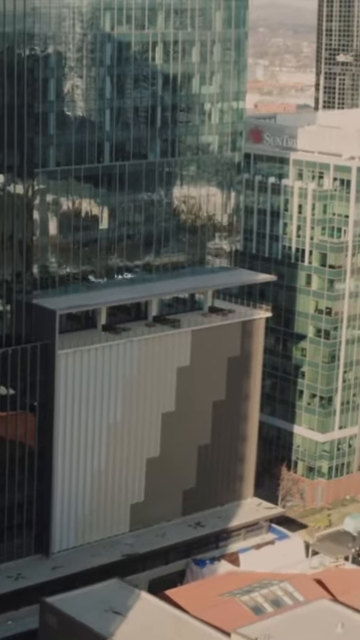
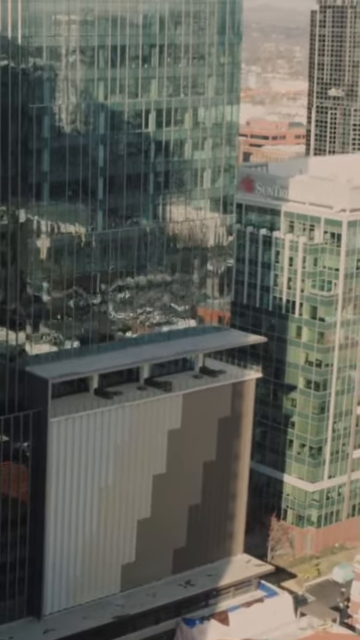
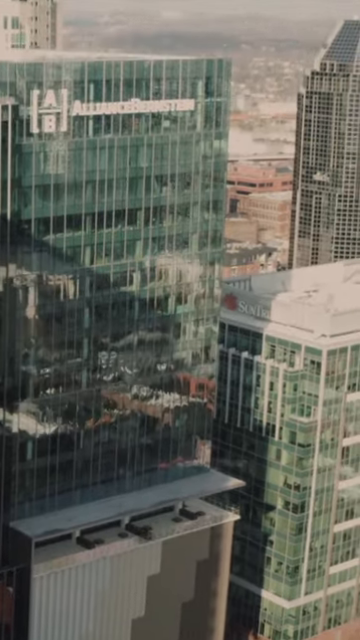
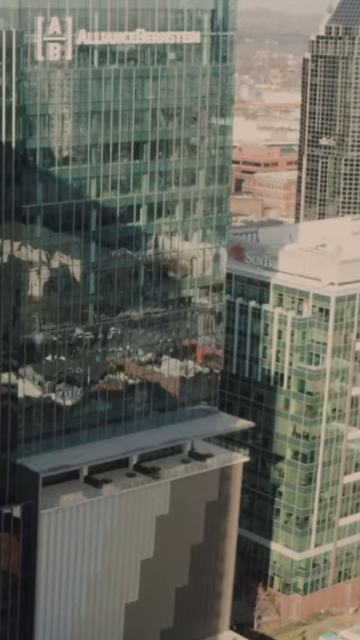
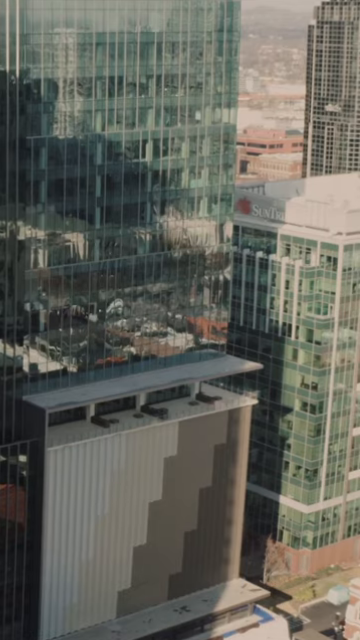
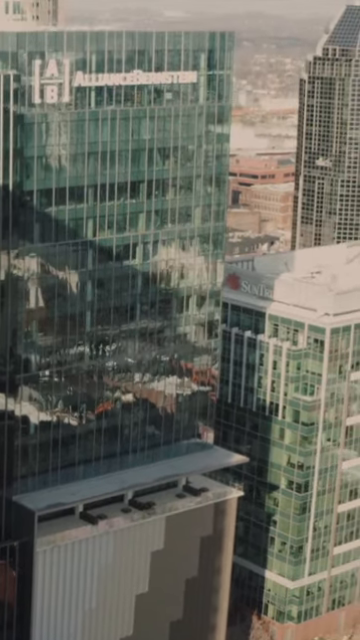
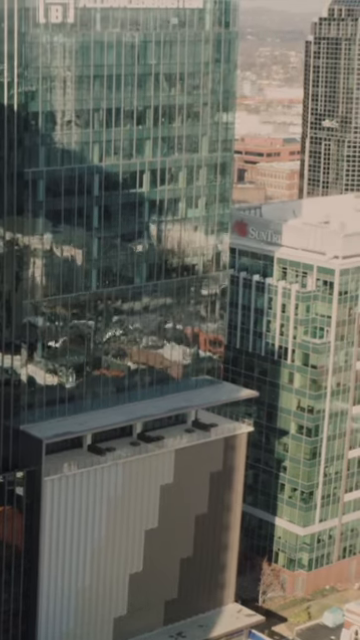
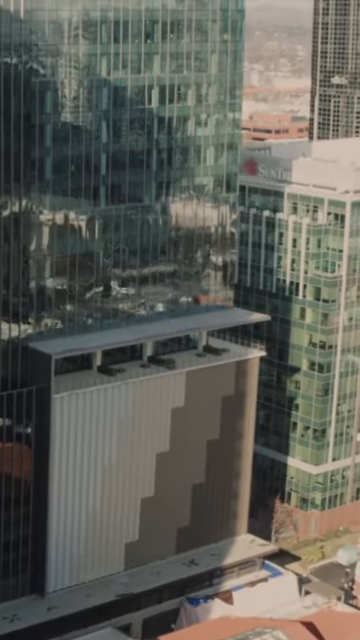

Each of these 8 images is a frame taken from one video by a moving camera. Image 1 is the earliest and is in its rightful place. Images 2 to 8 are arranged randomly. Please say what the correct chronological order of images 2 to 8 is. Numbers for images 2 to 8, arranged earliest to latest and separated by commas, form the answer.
8, 2, 5, 7, 4, 6, 3
